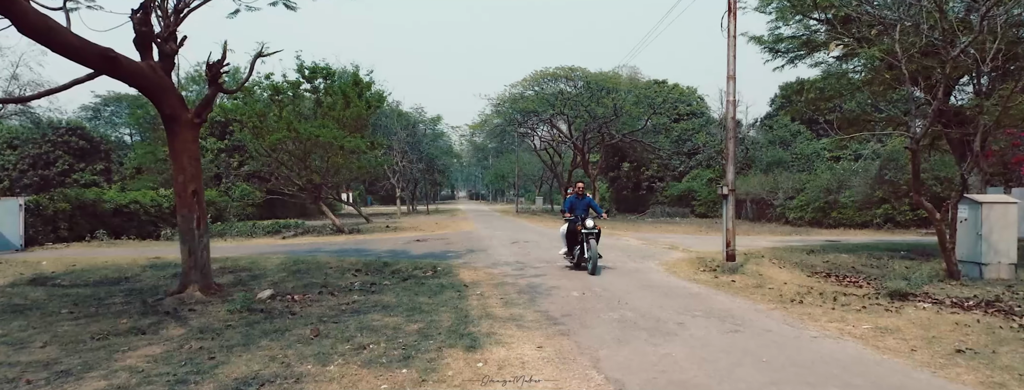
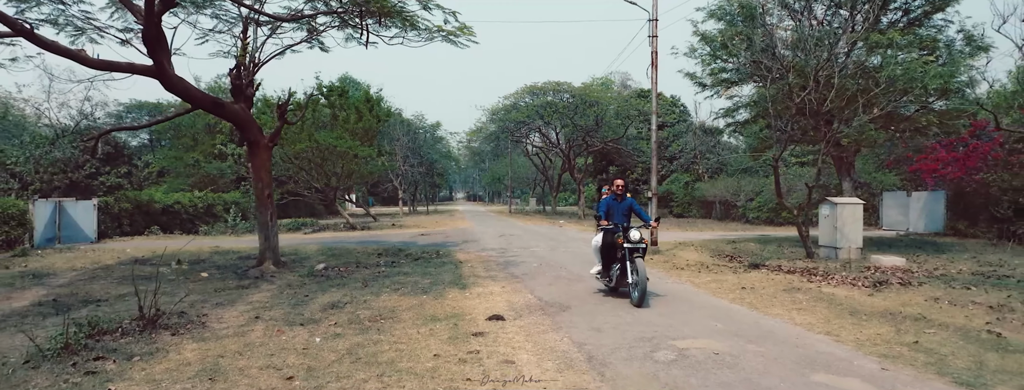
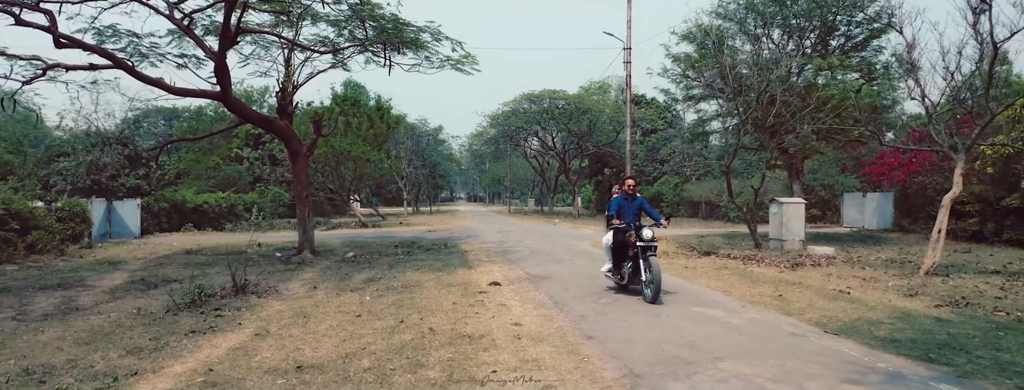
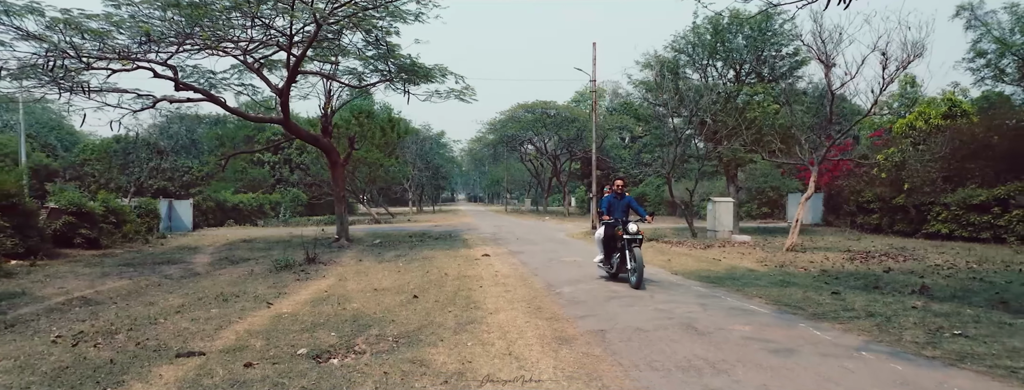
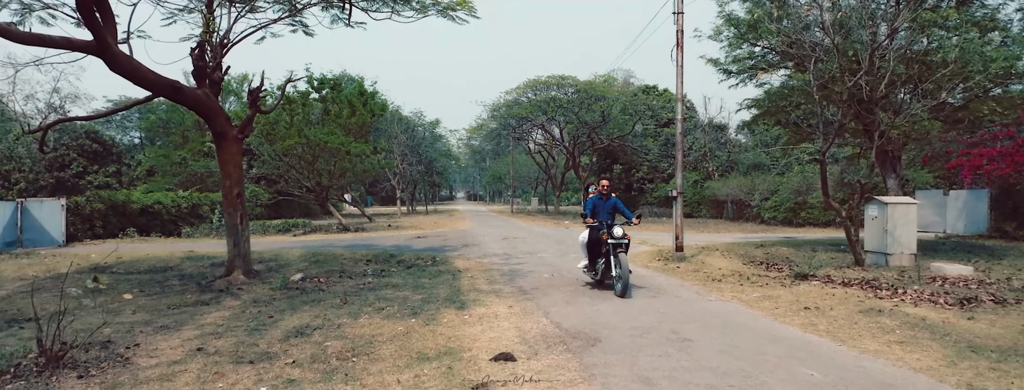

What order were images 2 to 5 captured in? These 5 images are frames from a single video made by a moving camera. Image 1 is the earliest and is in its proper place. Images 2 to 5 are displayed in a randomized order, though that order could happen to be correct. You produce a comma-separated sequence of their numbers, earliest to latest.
5, 2, 3, 4
